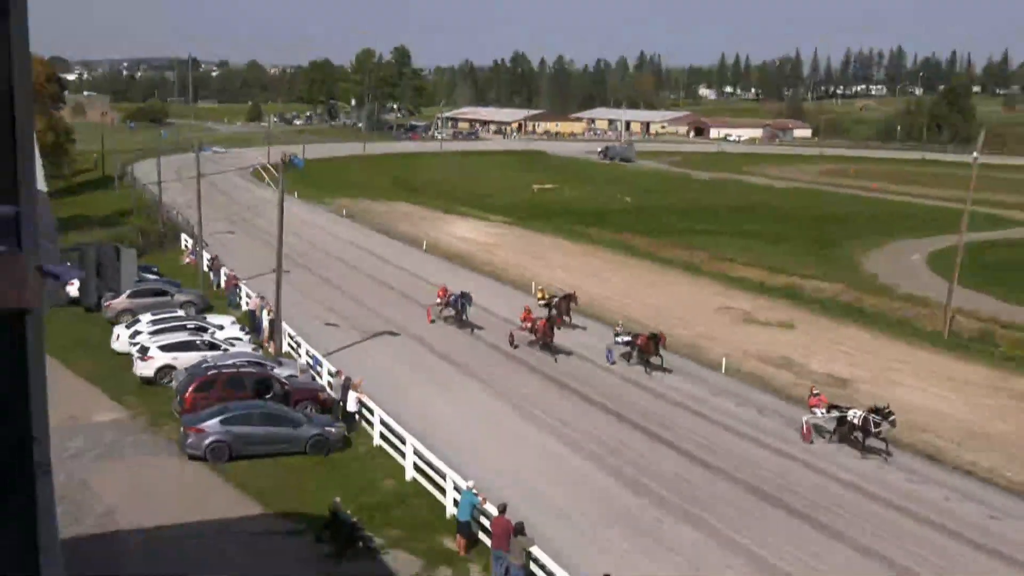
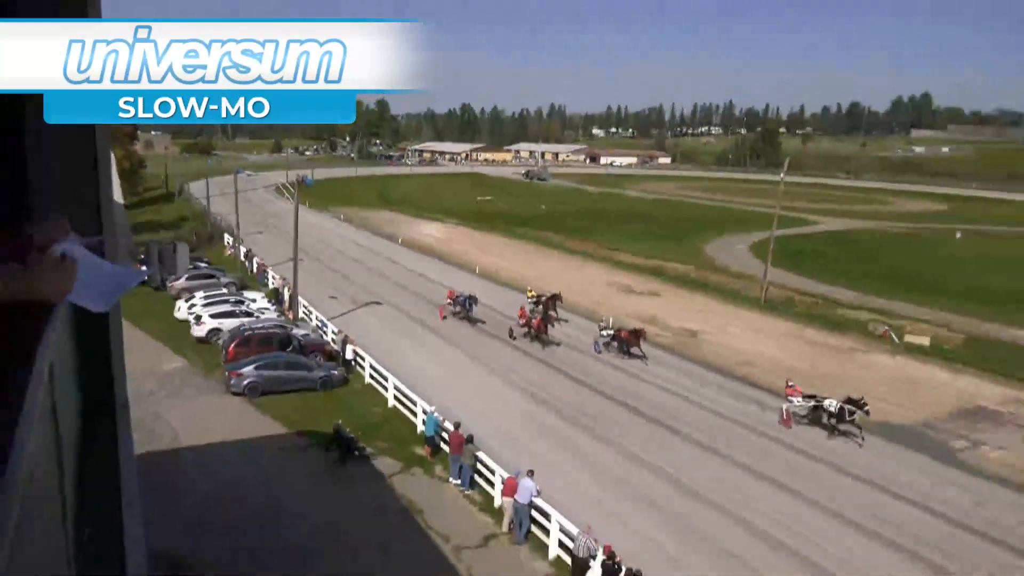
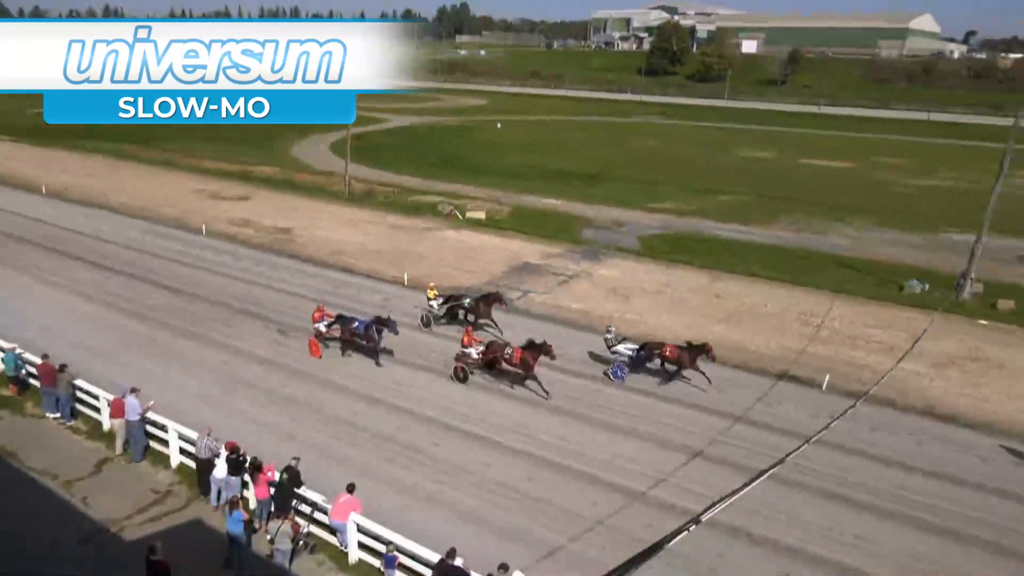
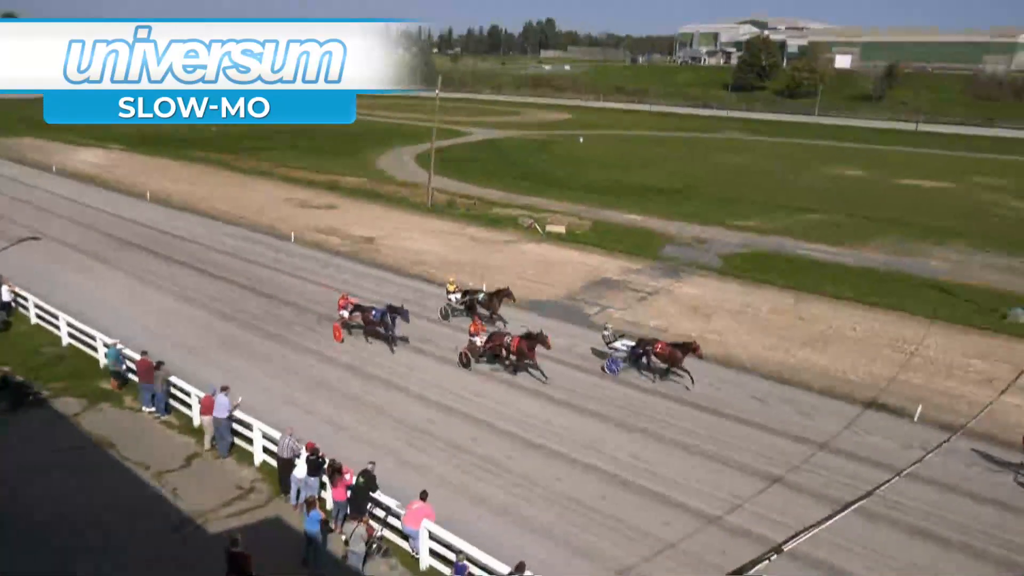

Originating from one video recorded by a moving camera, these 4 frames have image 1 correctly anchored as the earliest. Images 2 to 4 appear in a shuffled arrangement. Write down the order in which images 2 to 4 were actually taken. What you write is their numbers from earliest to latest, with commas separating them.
2, 4, 3
